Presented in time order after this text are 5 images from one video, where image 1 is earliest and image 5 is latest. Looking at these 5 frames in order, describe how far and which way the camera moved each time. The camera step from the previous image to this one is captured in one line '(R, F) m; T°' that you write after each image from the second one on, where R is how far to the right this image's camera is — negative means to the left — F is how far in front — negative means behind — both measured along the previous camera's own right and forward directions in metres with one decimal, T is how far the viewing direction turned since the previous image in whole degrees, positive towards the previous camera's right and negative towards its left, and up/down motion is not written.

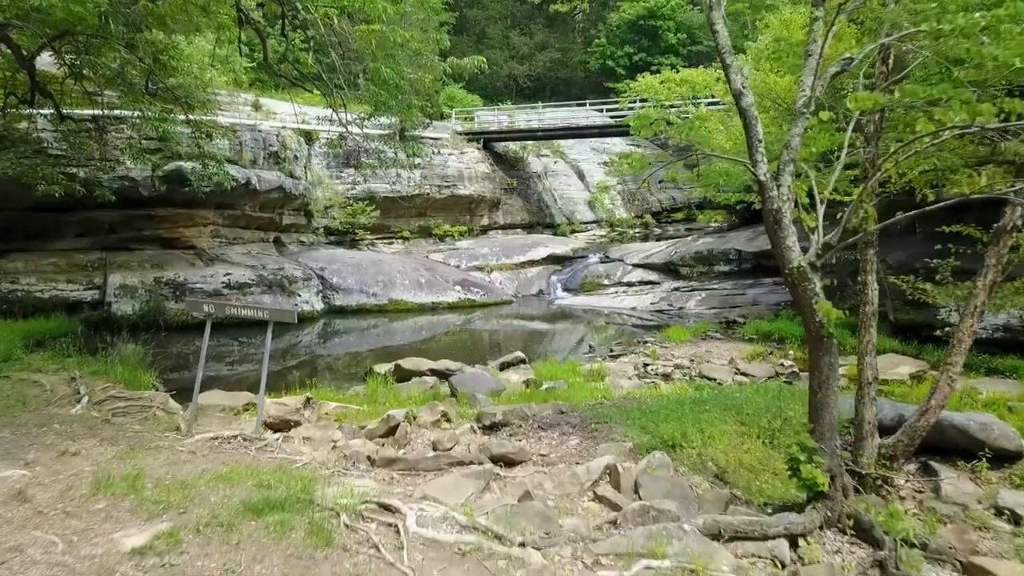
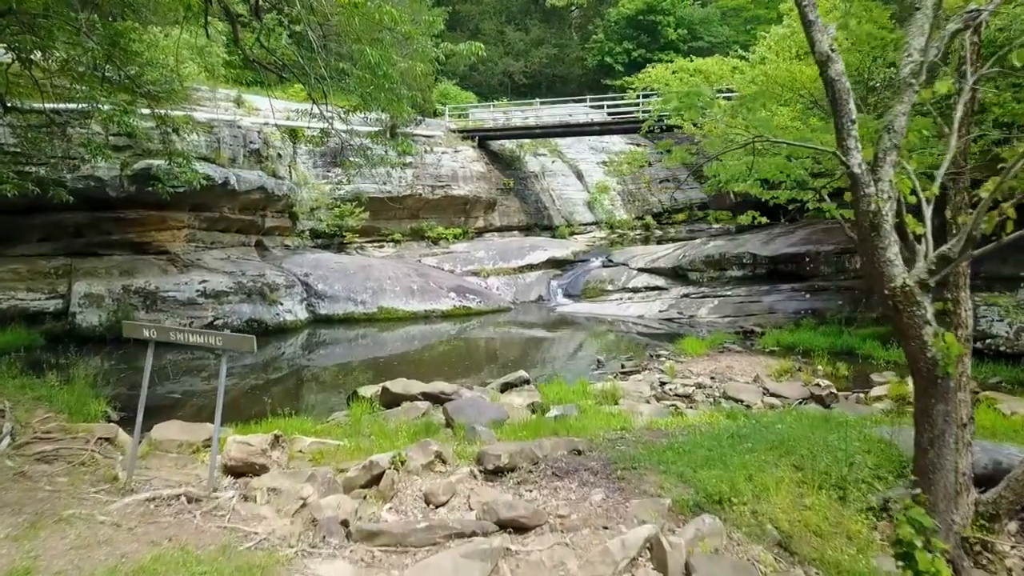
(-0.1, +0.8) m; 0°
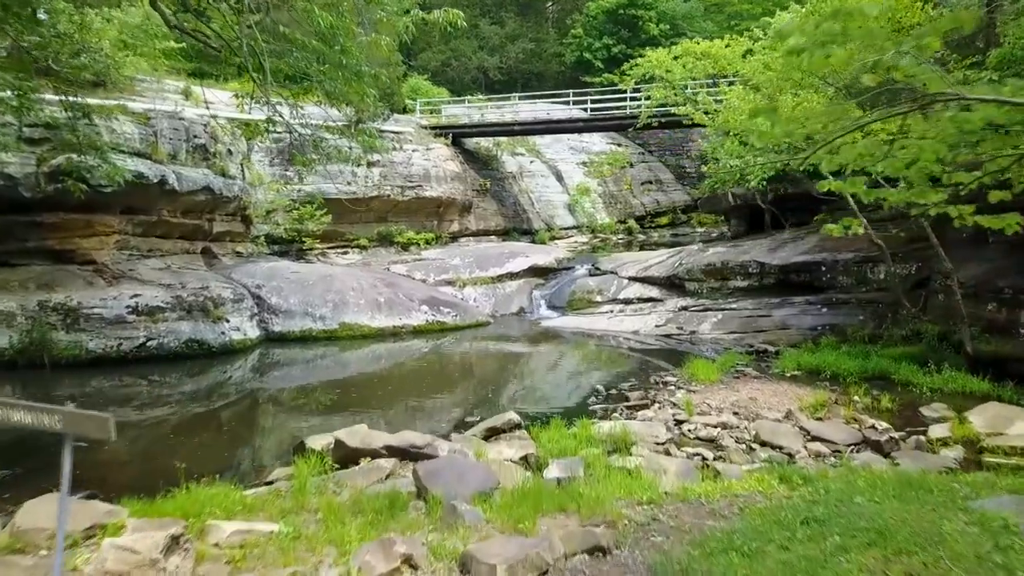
(-0.1, +1.3) m; +2°
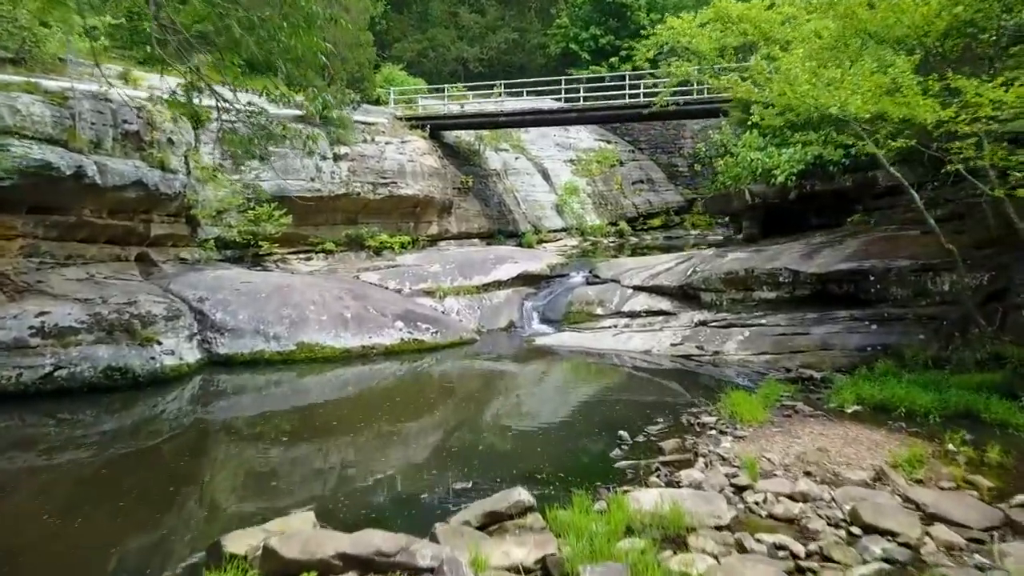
(-0.2, +1.6) m; +2°
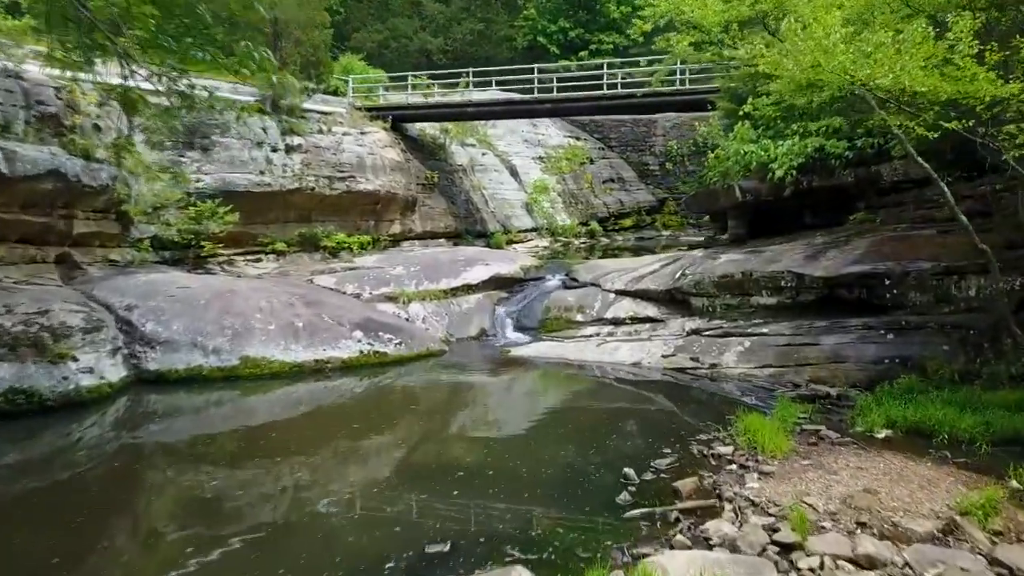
(-0.1, +1.0) m; +3°
